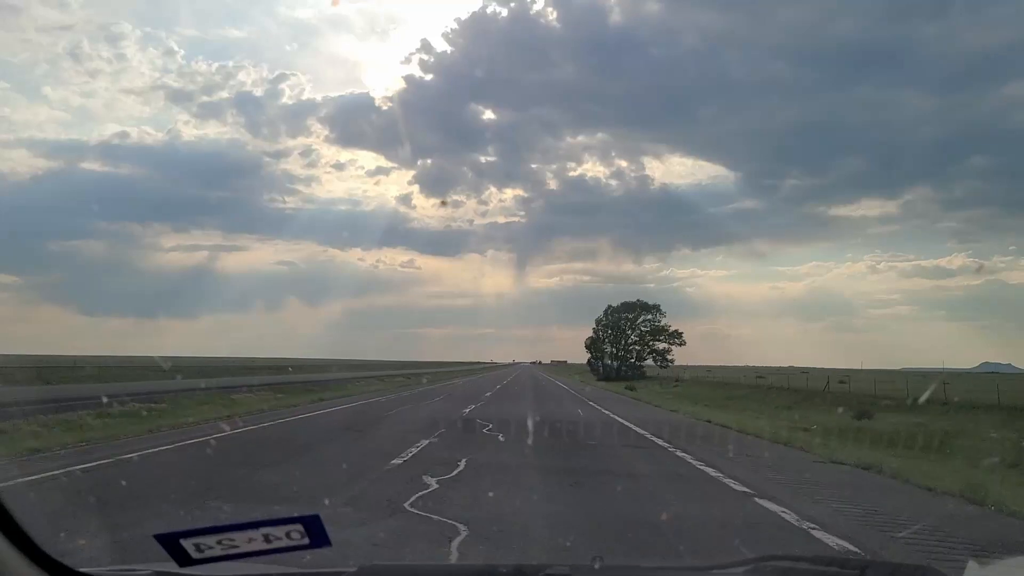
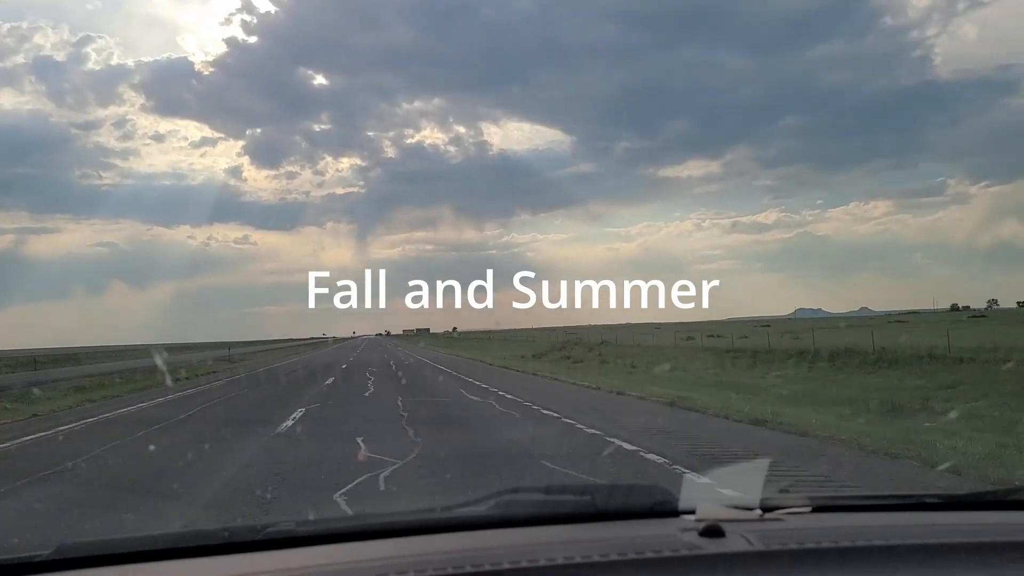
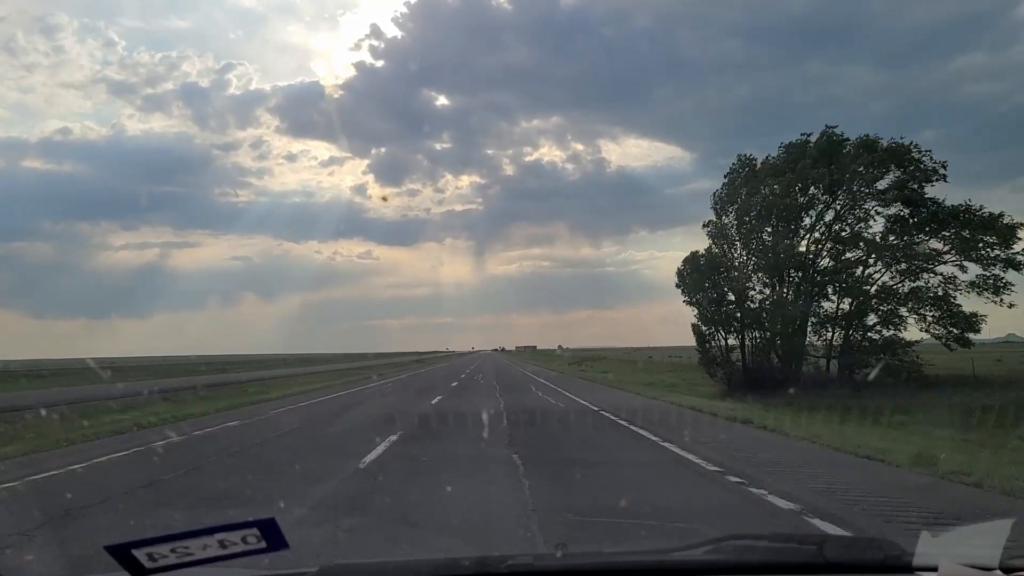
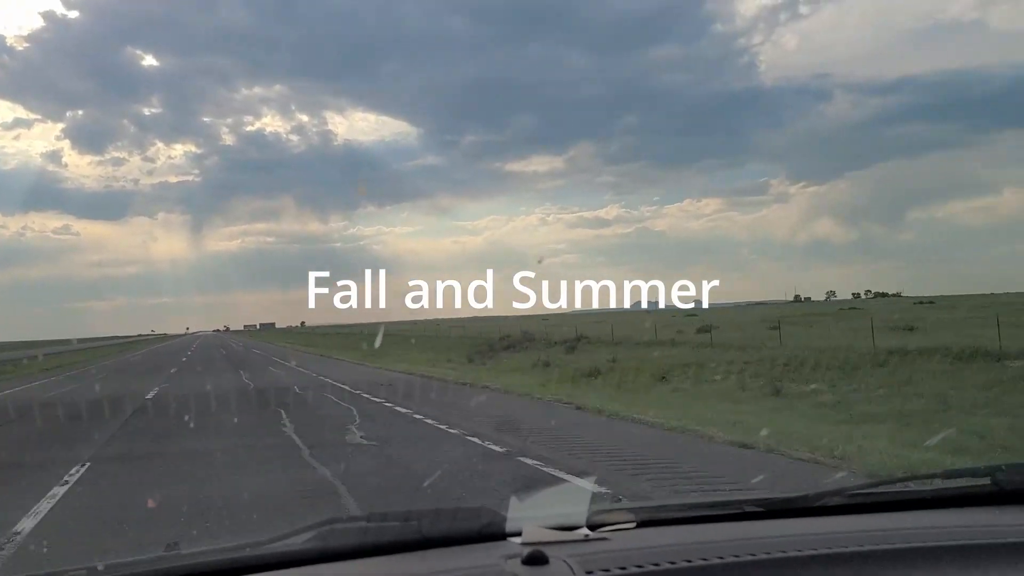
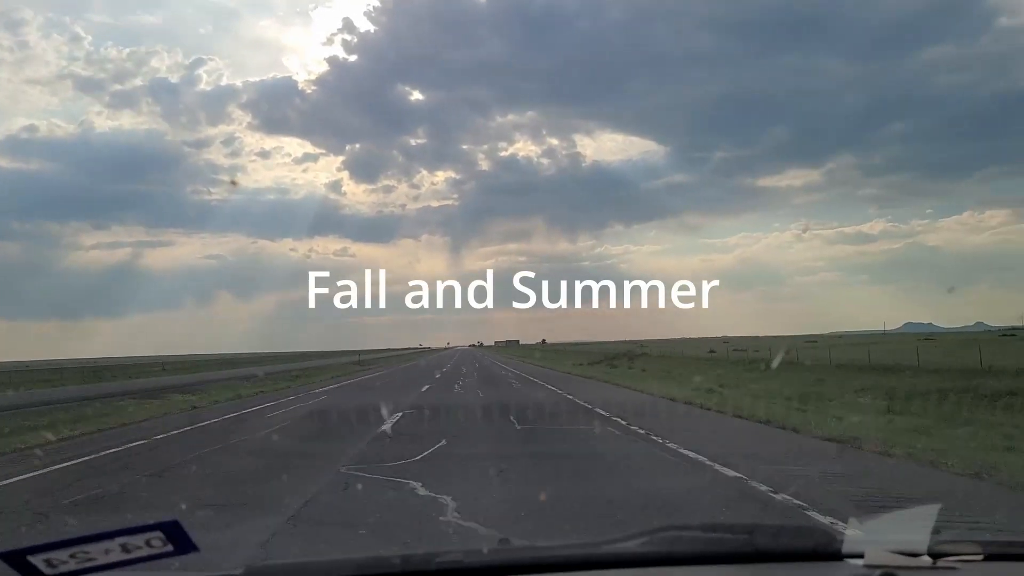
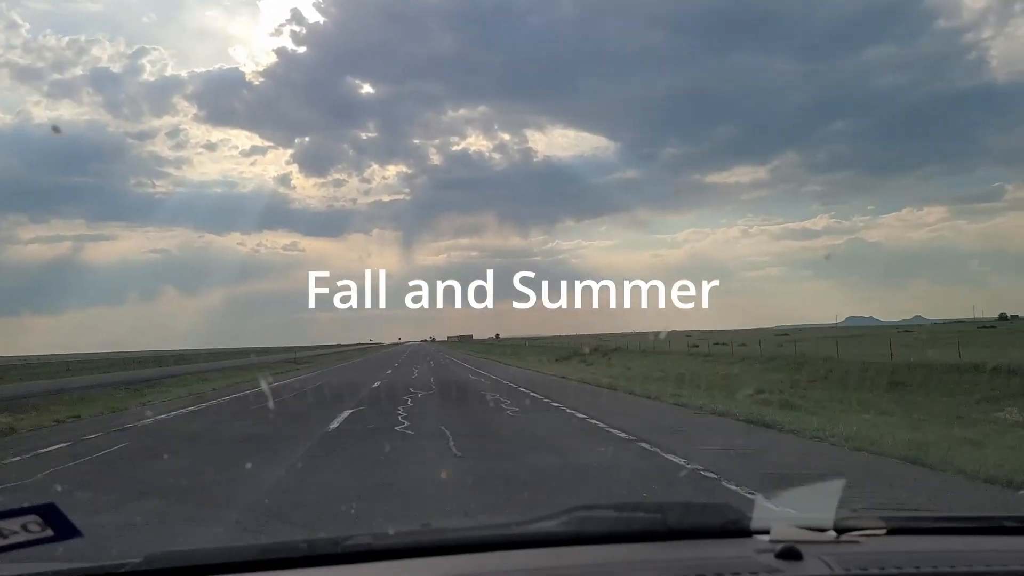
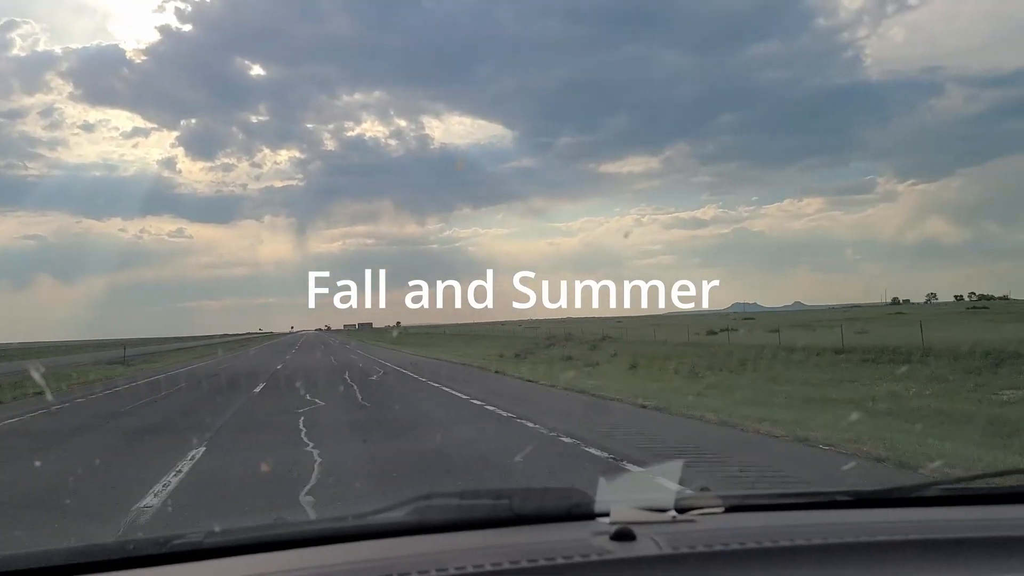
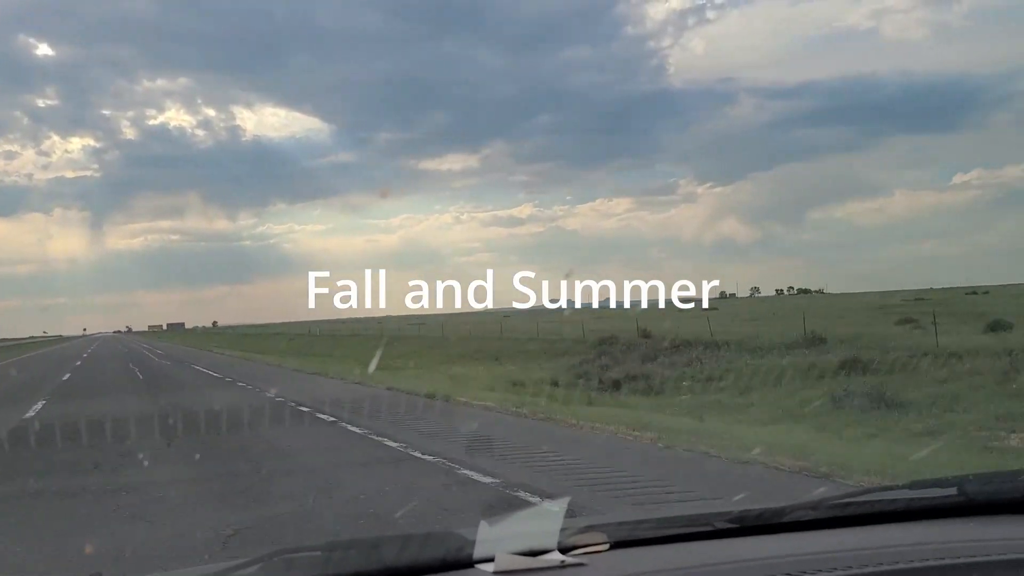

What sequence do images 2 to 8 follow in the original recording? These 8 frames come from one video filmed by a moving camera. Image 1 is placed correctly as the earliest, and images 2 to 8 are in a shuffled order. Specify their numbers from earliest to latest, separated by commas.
3, 5, 6, 2, 7, 4, 8
